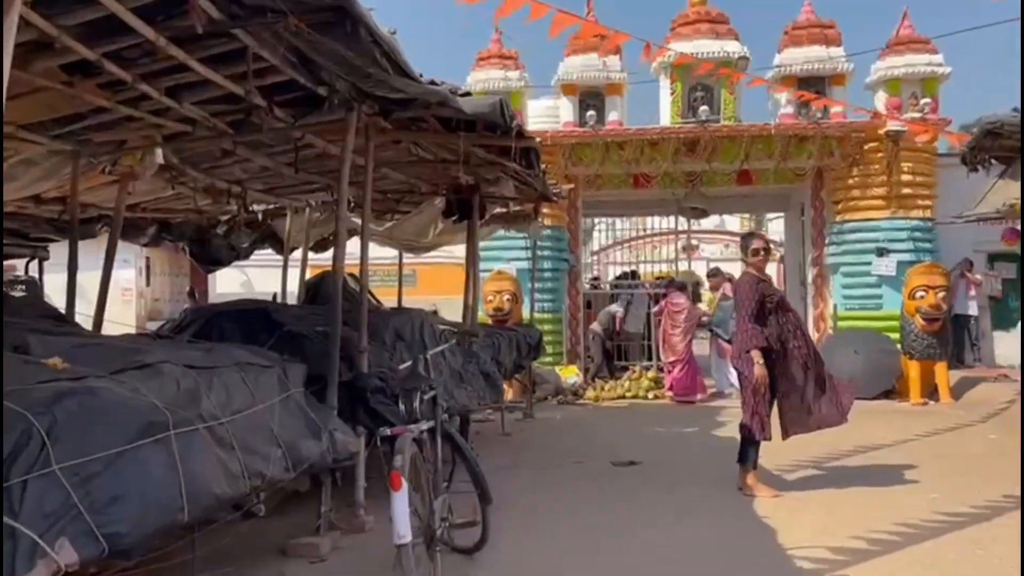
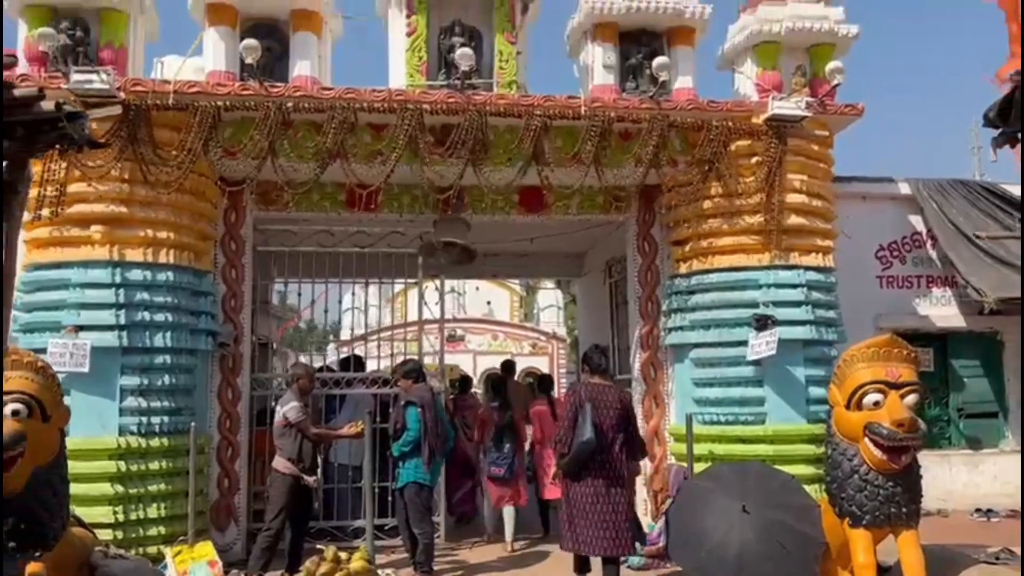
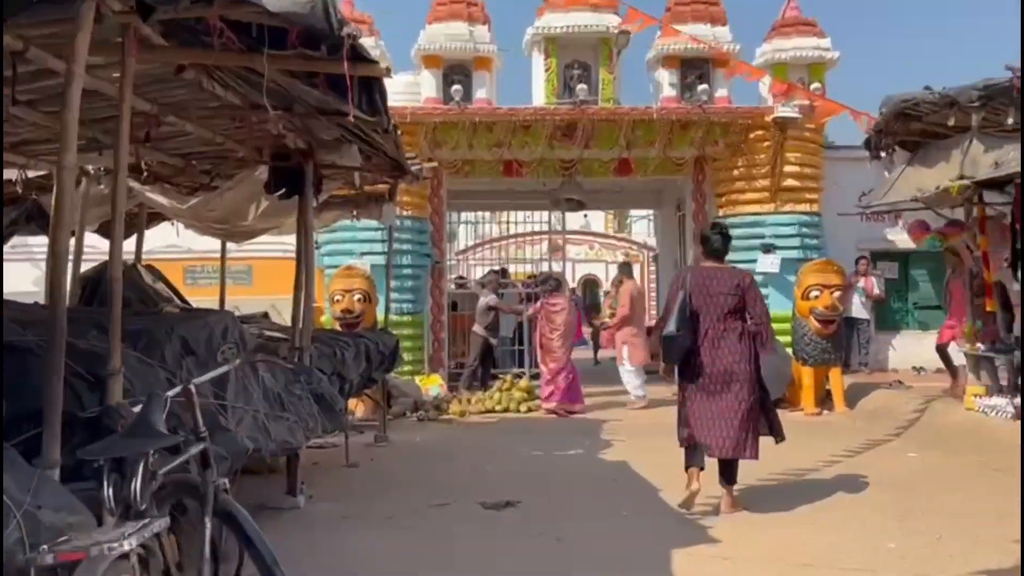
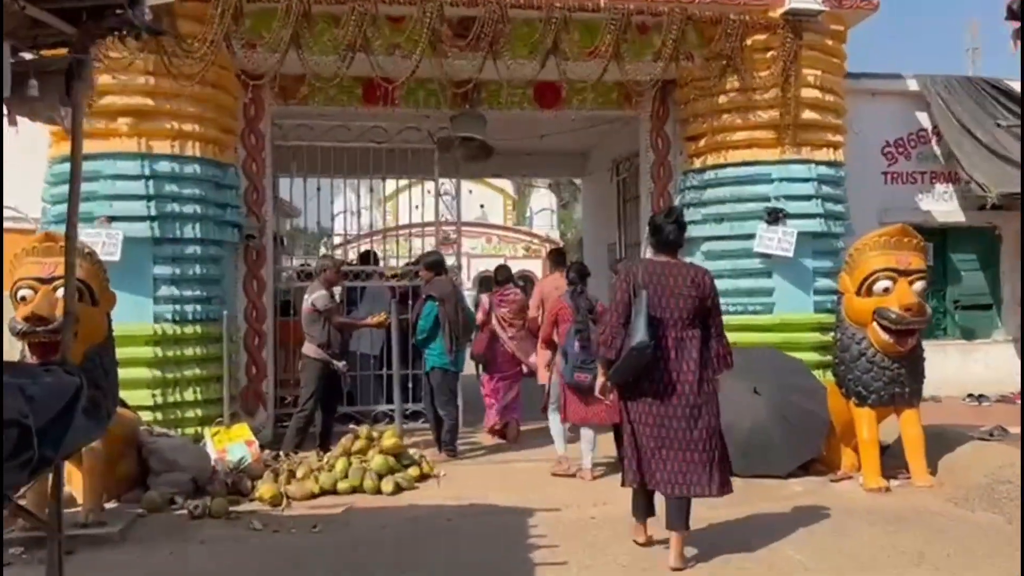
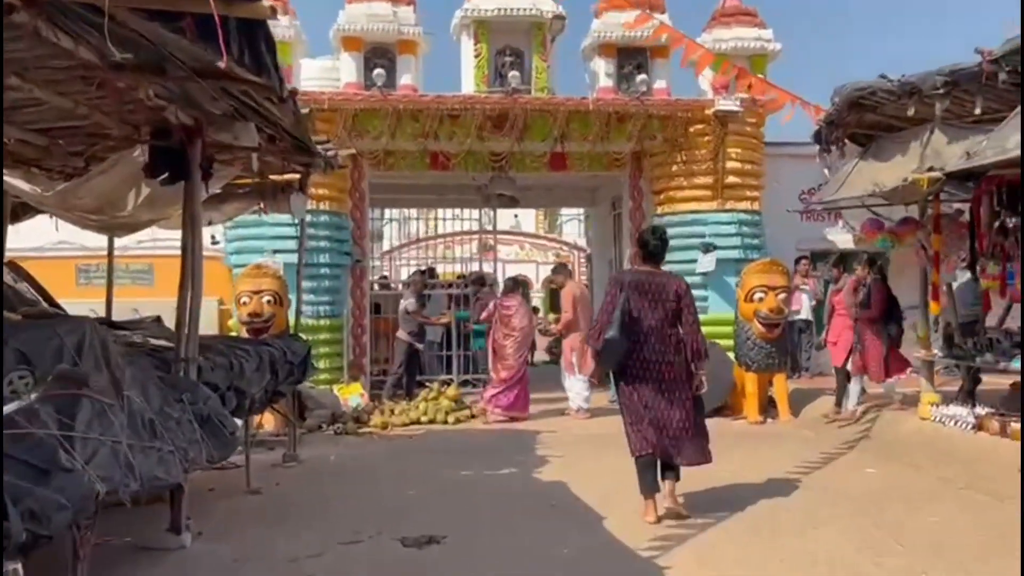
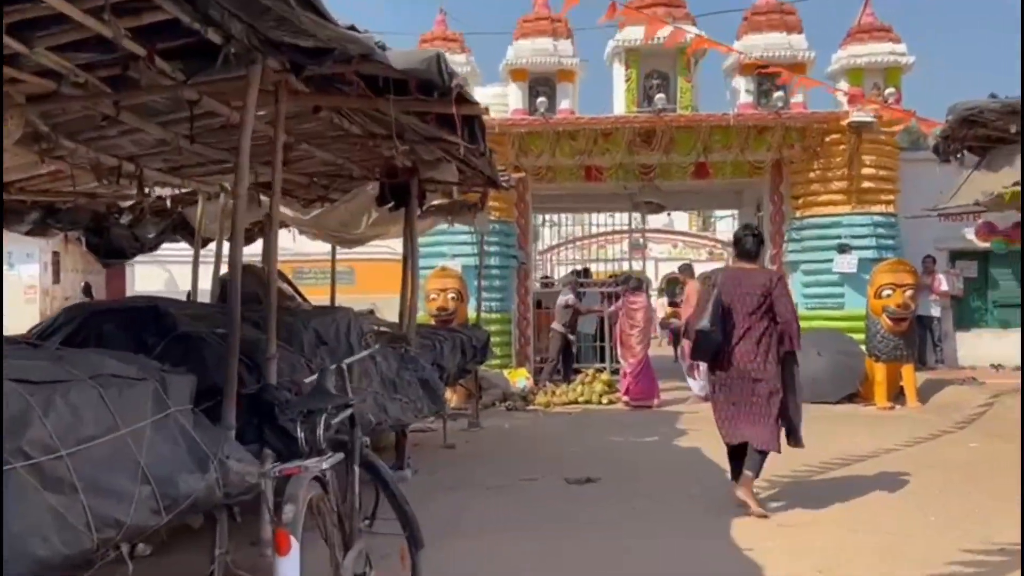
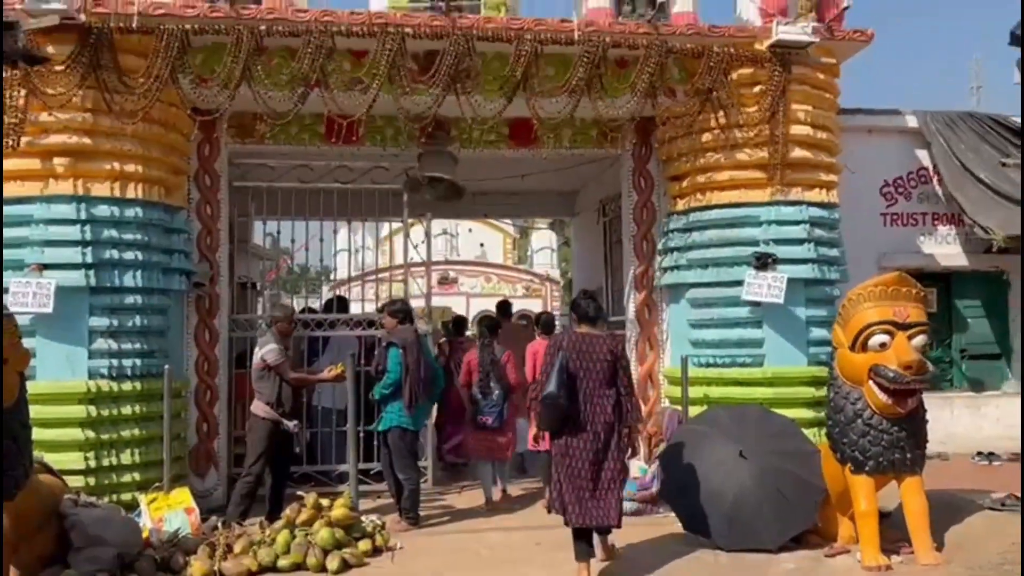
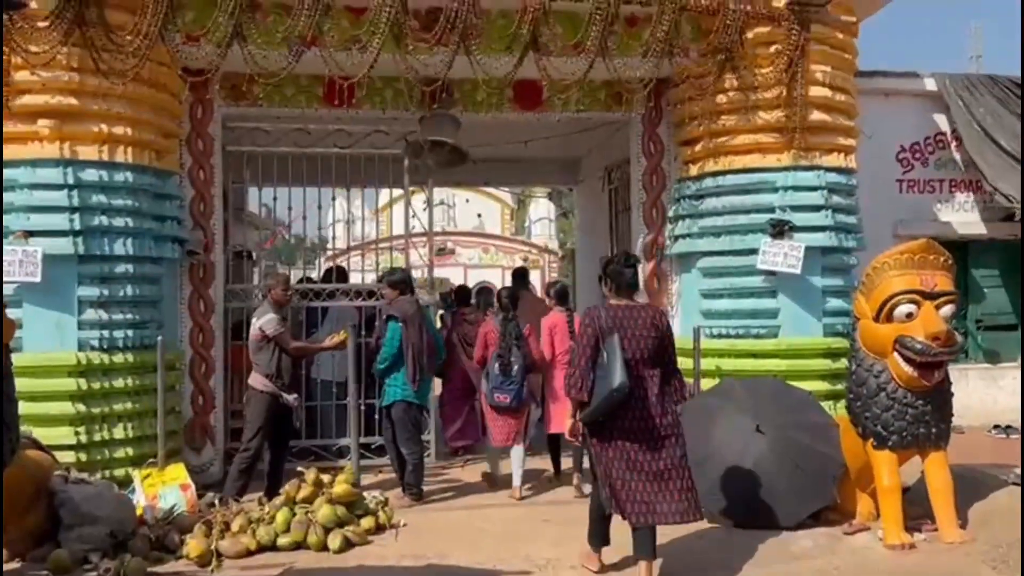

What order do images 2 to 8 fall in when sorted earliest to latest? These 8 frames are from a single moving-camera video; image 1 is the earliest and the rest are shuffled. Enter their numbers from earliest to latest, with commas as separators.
6, 3, 5, 4, 8, 7, 2
